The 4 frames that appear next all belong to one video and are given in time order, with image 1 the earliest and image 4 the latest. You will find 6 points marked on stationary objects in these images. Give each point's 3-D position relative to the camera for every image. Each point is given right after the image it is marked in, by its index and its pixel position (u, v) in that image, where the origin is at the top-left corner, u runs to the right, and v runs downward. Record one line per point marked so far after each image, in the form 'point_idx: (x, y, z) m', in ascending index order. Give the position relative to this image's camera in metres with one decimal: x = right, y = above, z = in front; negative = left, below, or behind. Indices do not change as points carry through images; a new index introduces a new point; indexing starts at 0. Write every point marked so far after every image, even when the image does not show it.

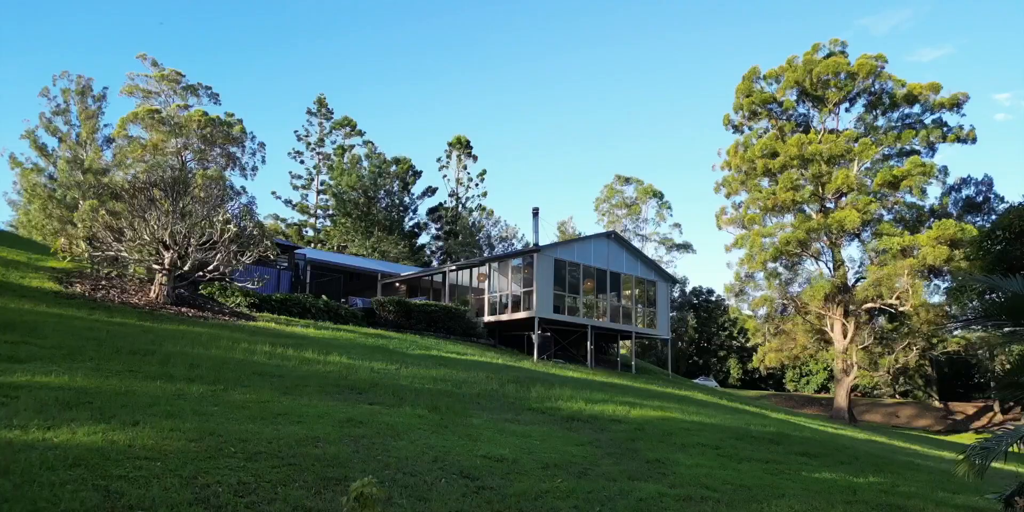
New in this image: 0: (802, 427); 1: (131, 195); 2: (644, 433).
0: (+6.7, -3.9, +14.8) m
1: (-8.3, +1.3, +14.2) m
2: (+2.1, -2.8, +10.3) m
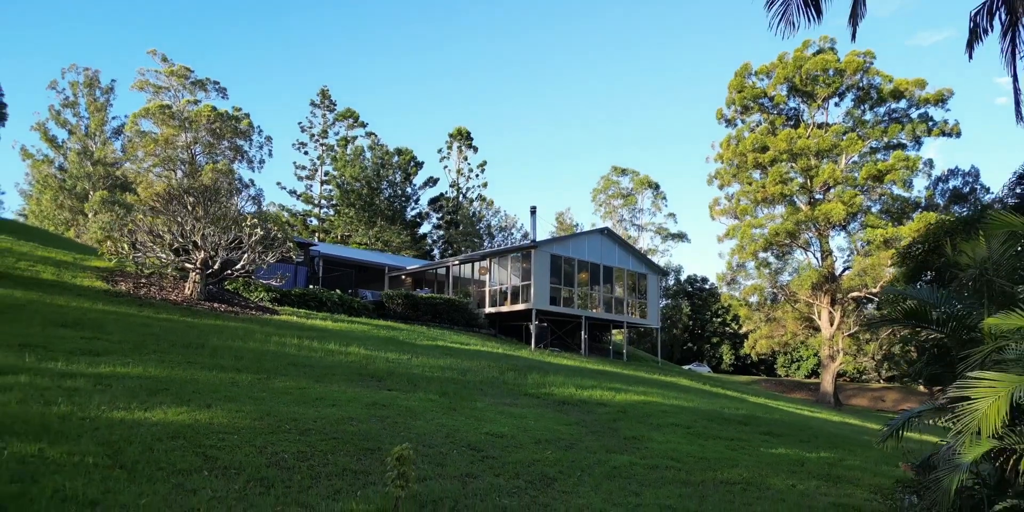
0: (+6.6, -3.9, +16.4) m
1: (-8.3, +1.3, +15.7) m
2: (+2.0, -2.9, +11.8) m
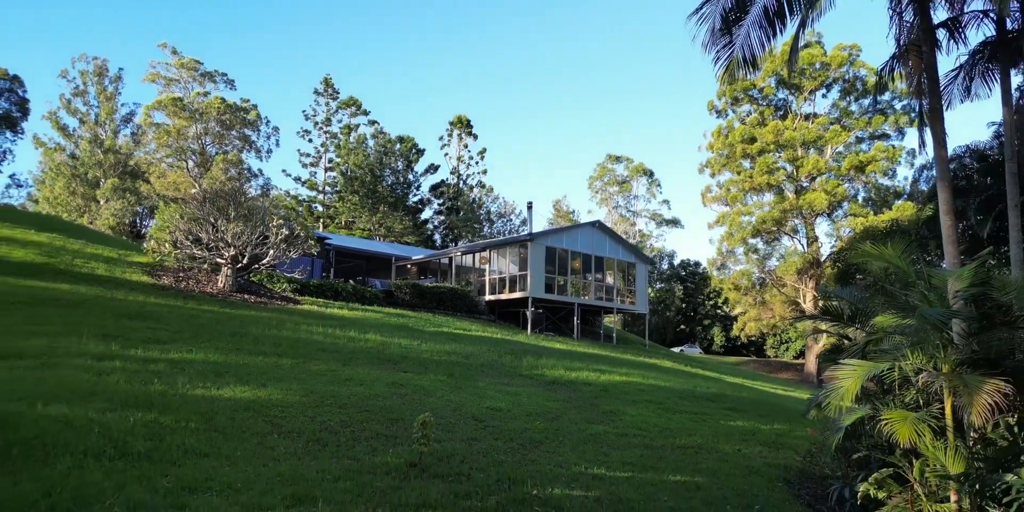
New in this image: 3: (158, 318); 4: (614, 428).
0: (+6.6, -3.7, +18.4) m
1: (-8.4, +1.4, +17.5) m
2: (+2.0, -2.9, +13.8) m
3: (-6.8, -1.2, +12.5) m
4: (+1.7, -2.8, +10.7) m
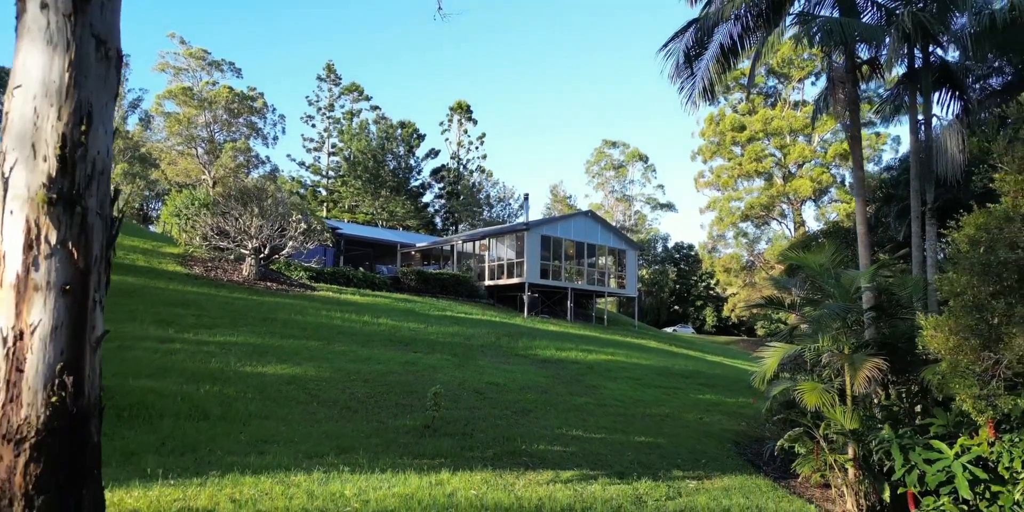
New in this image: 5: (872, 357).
0: (+6.5, -3.4, +20.2) m
1: (-8.4, +1.7, +19.2) m
2: (+1.9, -2.7, +15.6) m
3: (-6.9, -1.1, +14.3) m
4: (+1.6, -2.8, +12.5) m
5: (+4.6, -1.3, +8.3) m
